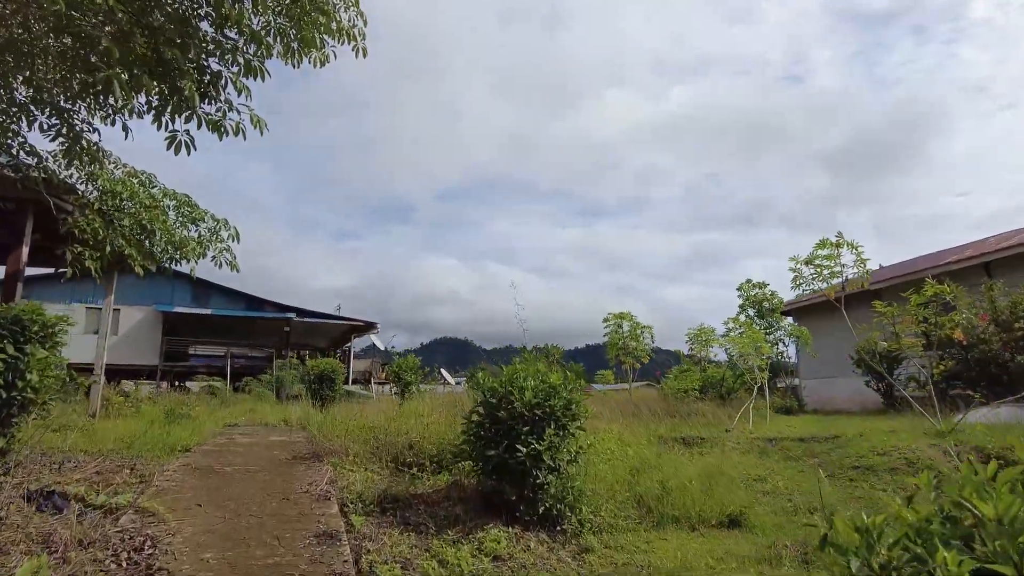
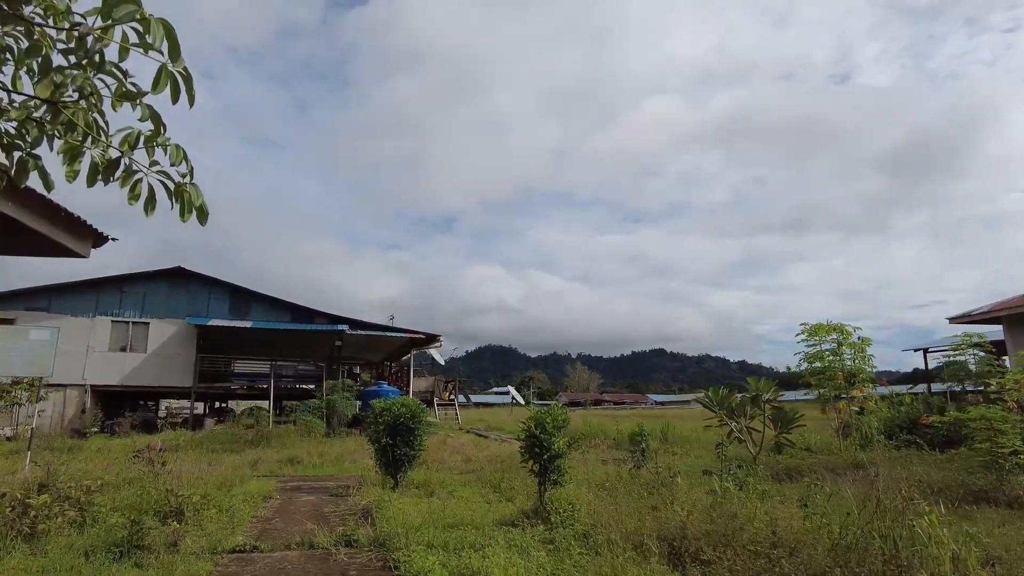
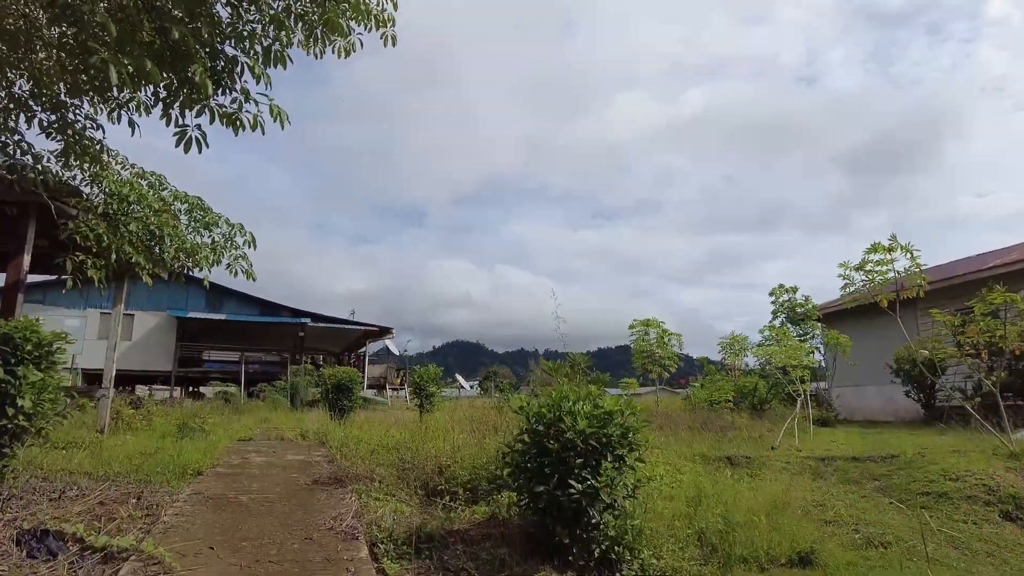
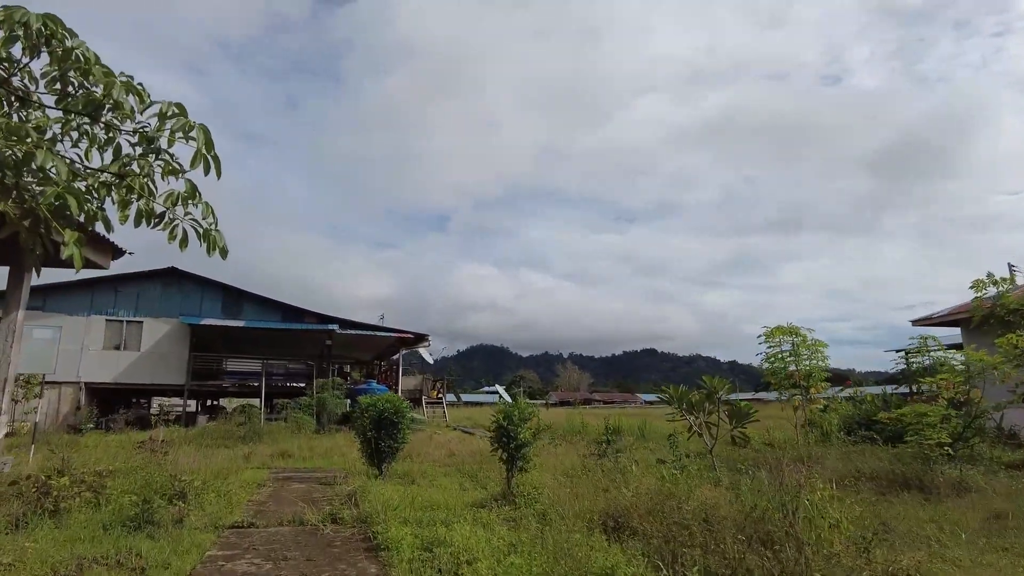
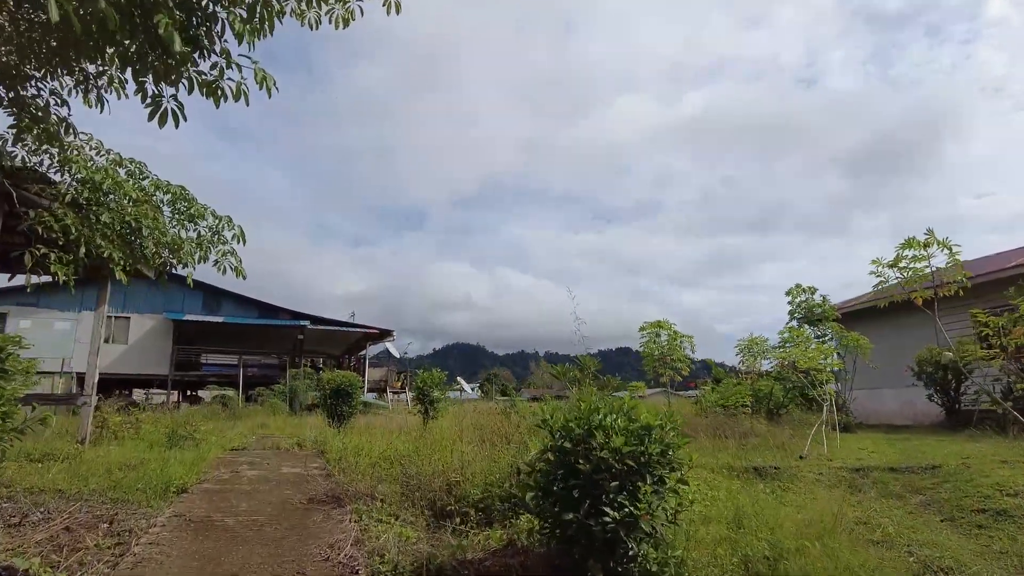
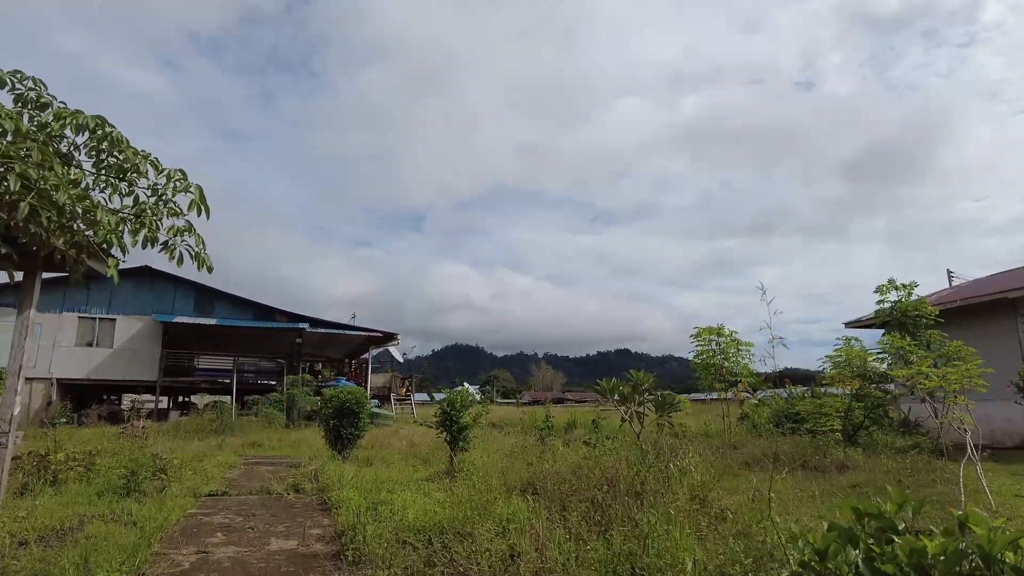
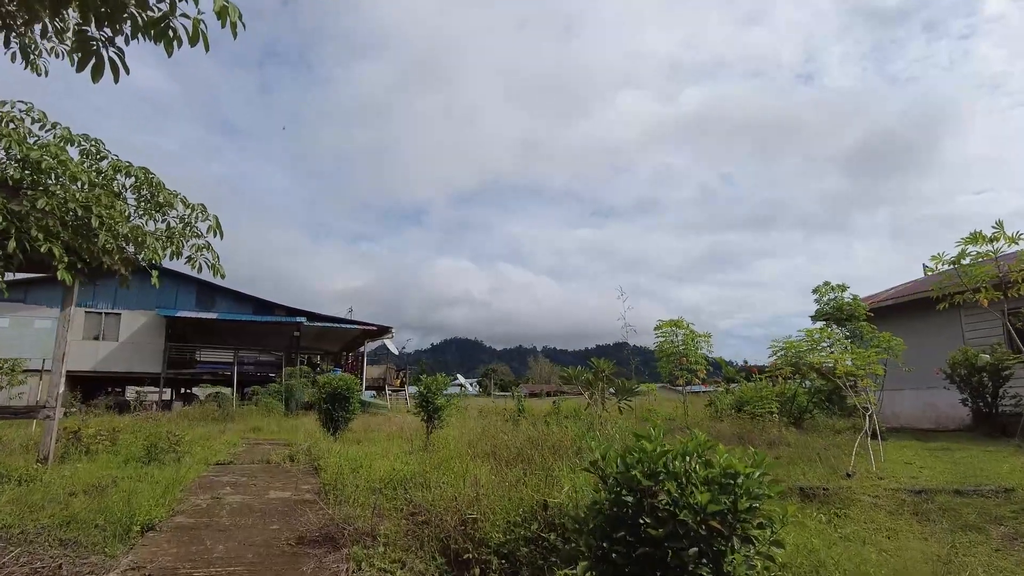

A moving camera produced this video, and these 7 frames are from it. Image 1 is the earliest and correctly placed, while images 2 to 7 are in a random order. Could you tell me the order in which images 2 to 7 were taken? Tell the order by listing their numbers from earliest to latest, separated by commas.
3, 5, 7, 6, 4, 2
